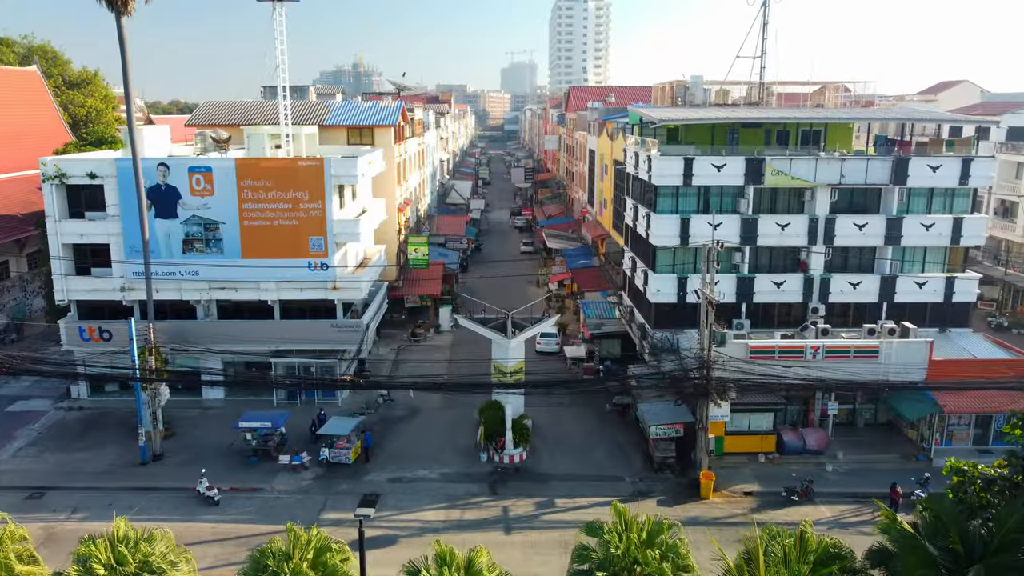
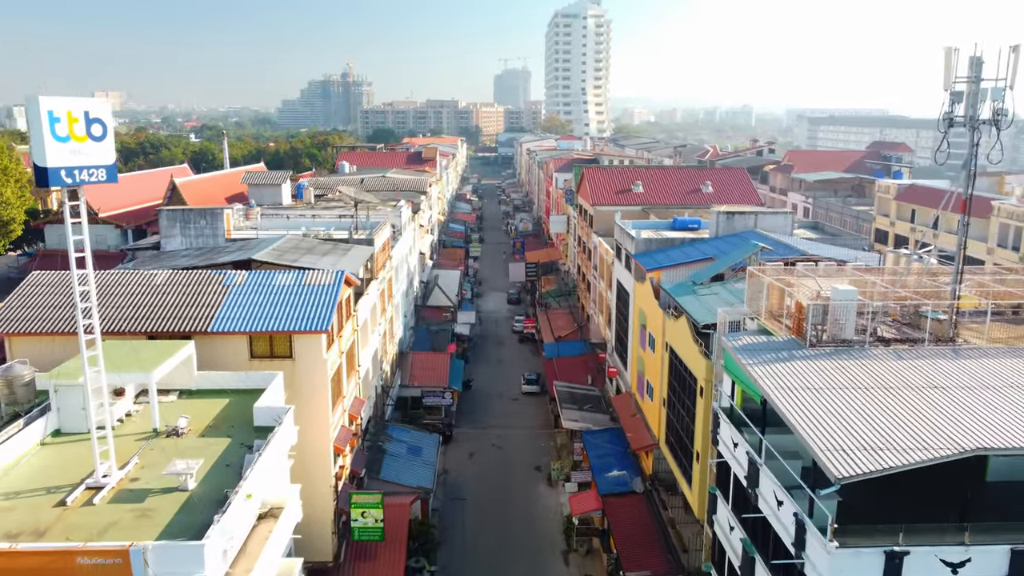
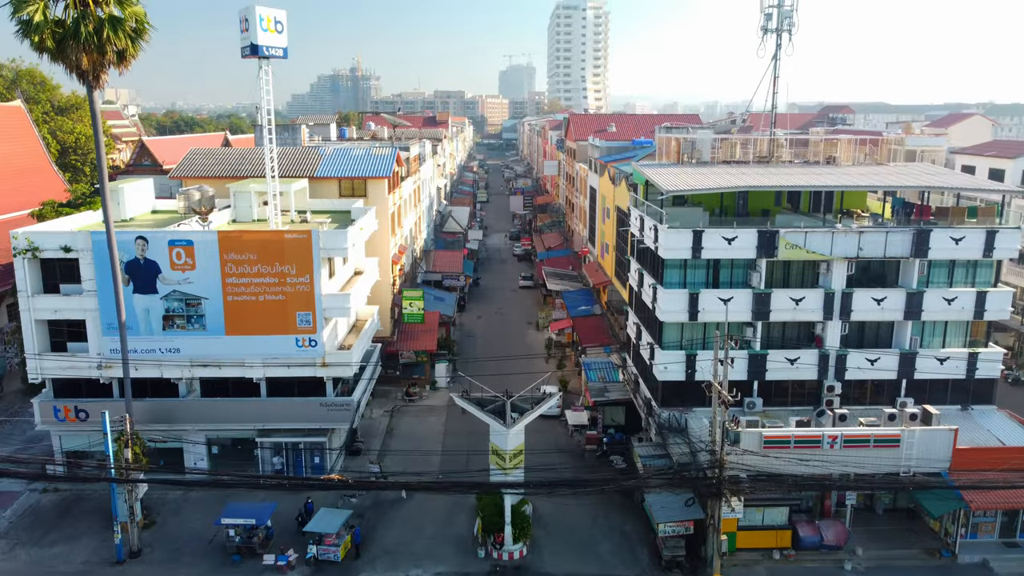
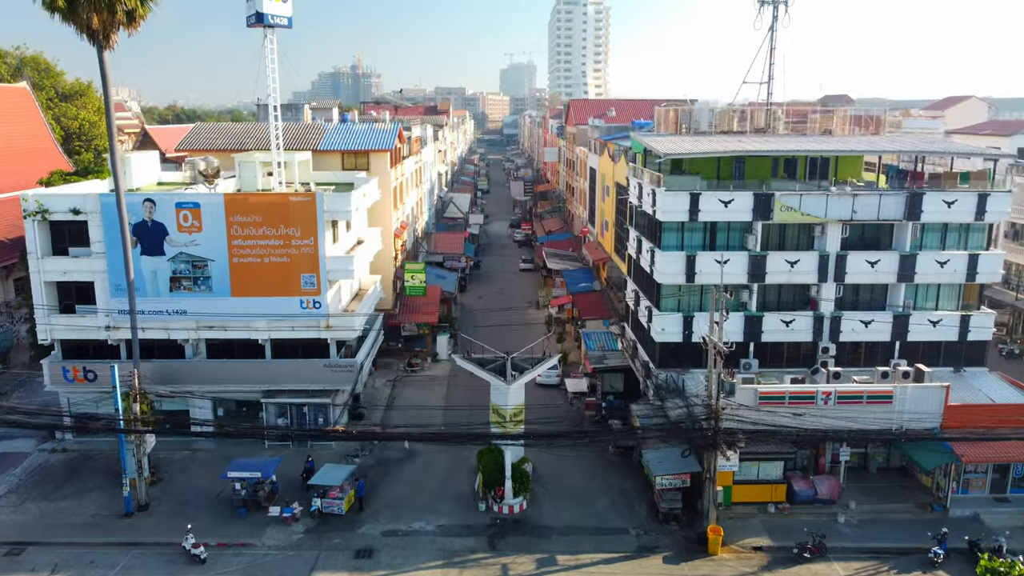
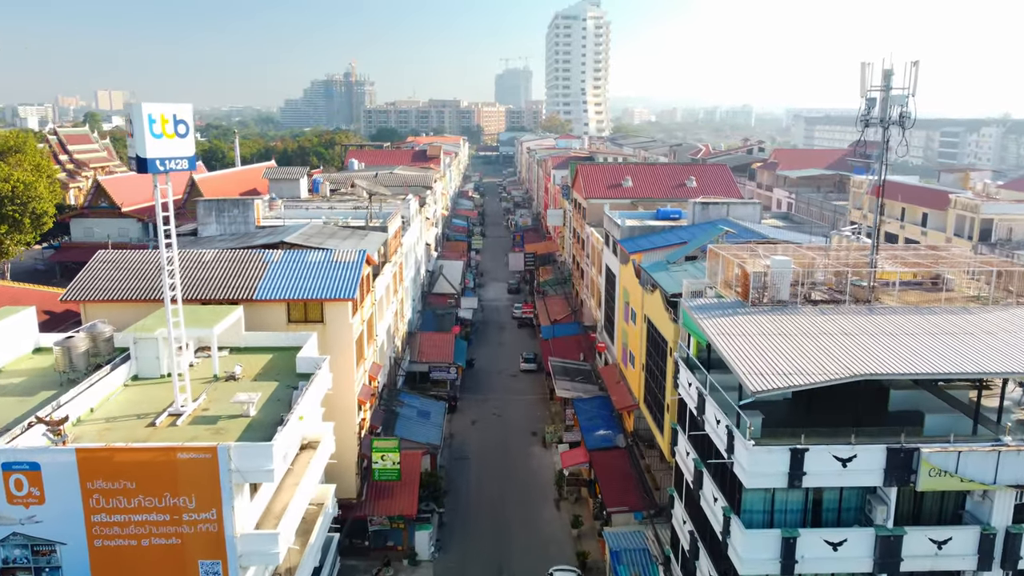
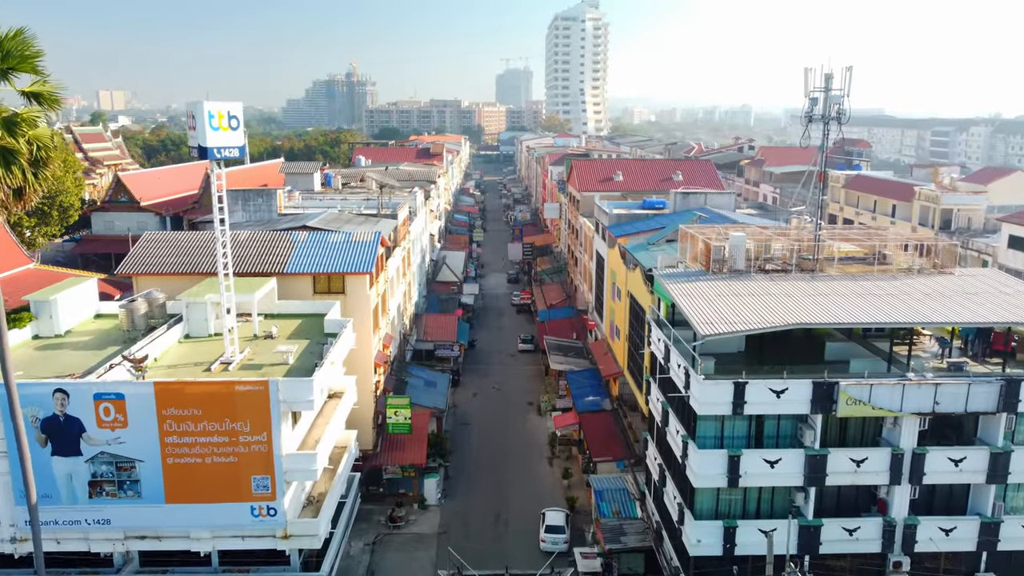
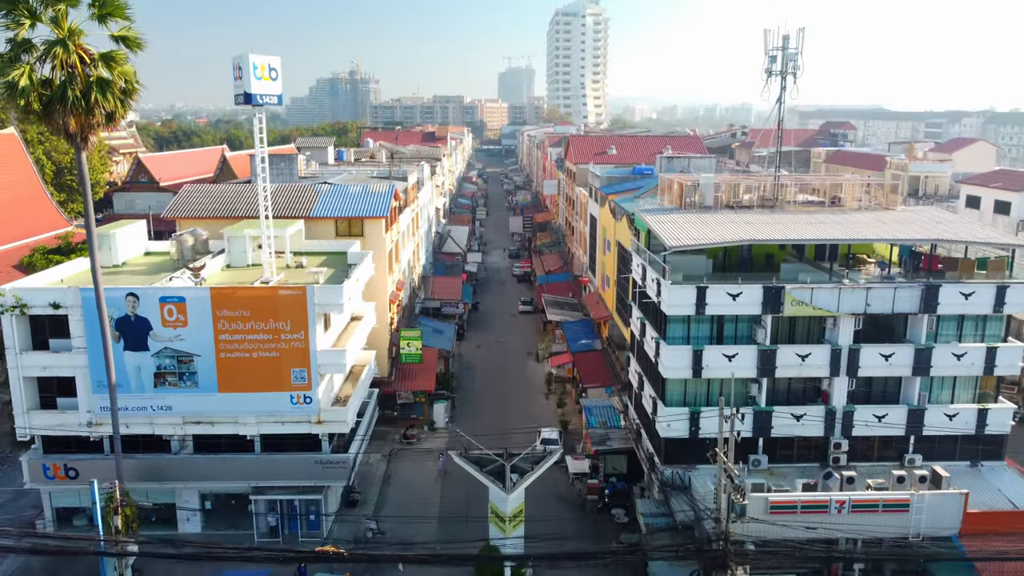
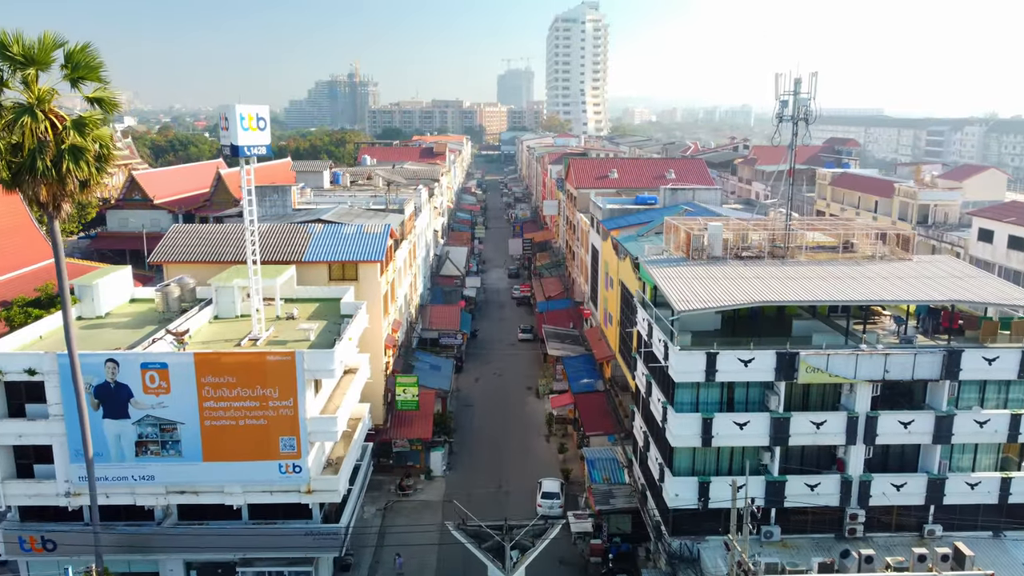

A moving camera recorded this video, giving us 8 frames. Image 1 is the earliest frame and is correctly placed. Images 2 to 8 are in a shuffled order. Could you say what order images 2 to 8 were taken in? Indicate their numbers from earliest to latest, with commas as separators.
4, 3, 7, 8, 6, 5, 2
